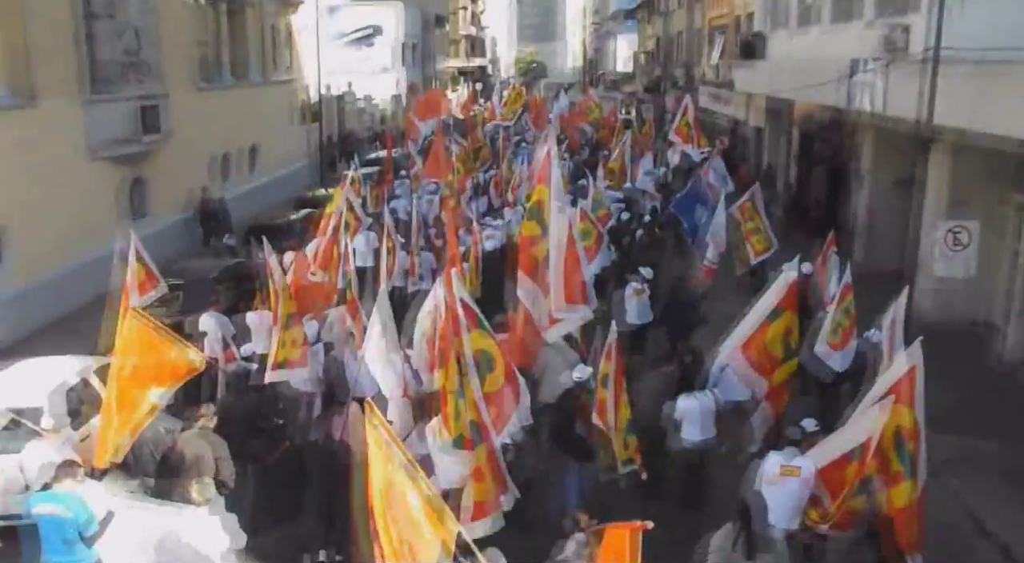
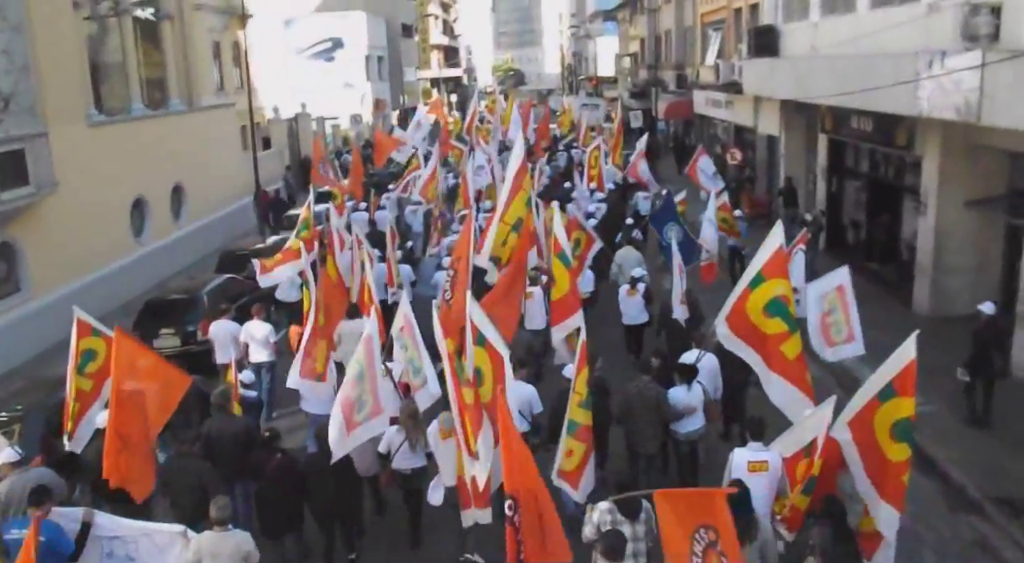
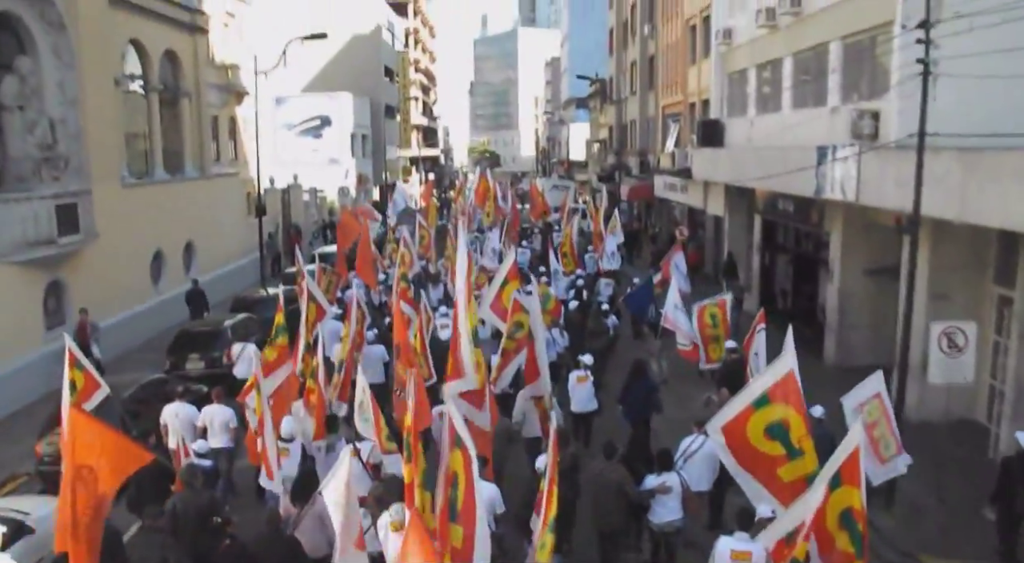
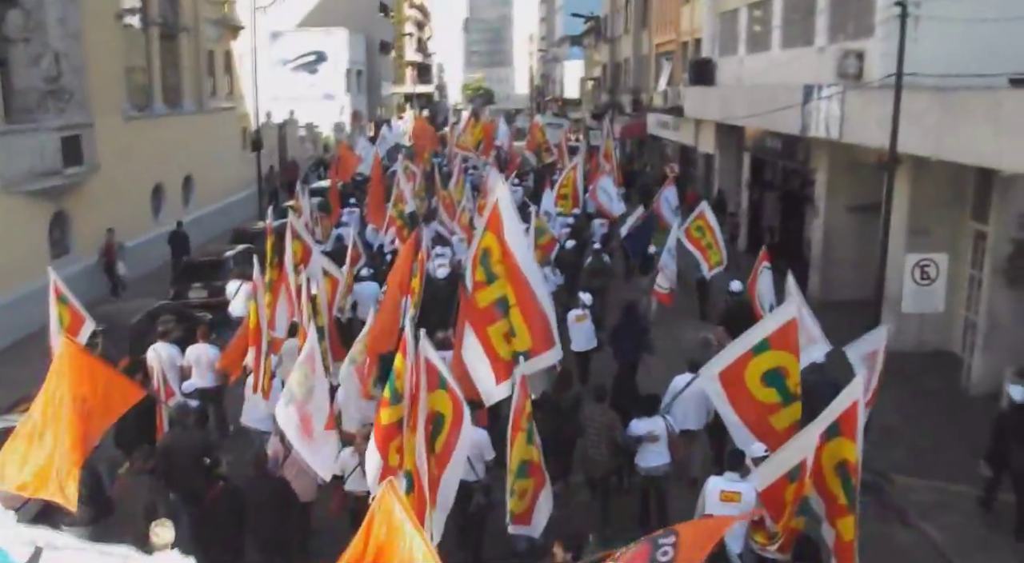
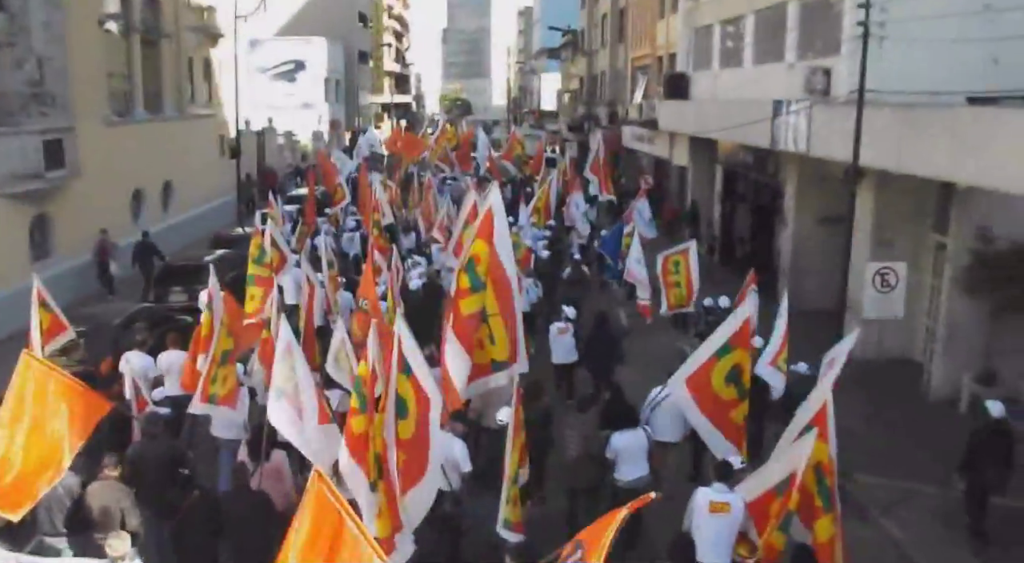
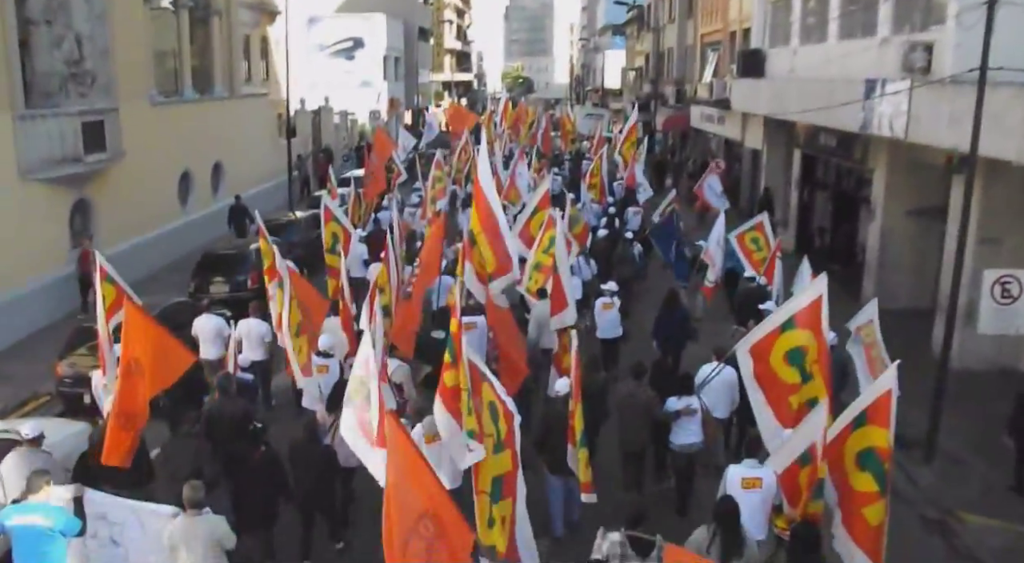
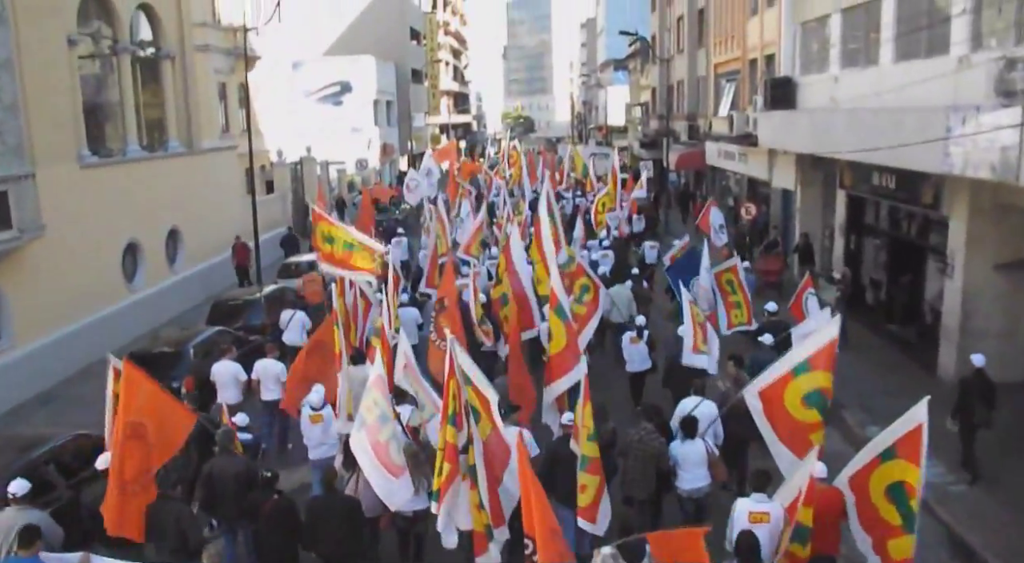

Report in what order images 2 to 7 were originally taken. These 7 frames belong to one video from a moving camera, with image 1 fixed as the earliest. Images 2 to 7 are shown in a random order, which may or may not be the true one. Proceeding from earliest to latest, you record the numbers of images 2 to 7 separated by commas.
5, 4, 3, 6, 2, 7
